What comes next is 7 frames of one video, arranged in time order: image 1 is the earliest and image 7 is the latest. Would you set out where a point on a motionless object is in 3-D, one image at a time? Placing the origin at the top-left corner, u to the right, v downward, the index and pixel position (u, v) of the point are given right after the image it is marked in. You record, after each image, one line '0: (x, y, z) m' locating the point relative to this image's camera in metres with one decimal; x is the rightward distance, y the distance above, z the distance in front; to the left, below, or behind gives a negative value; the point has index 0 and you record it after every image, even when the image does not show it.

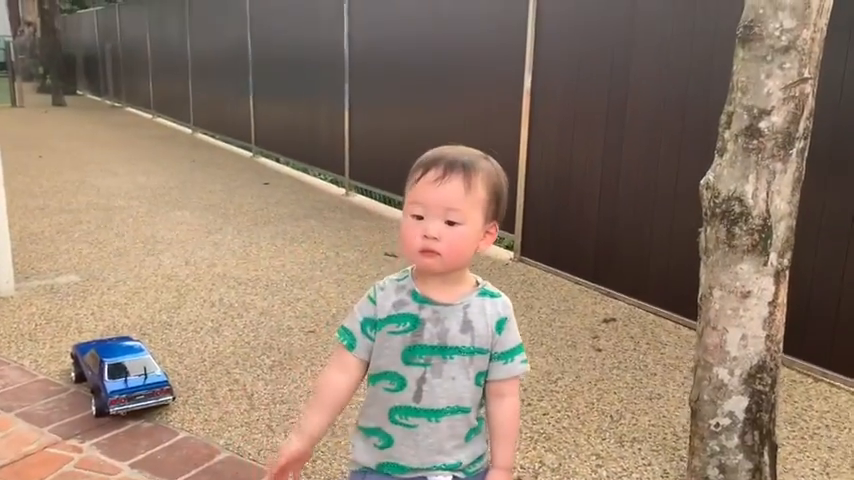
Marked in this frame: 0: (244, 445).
0: (-0.7, -0.8, +3.0) m
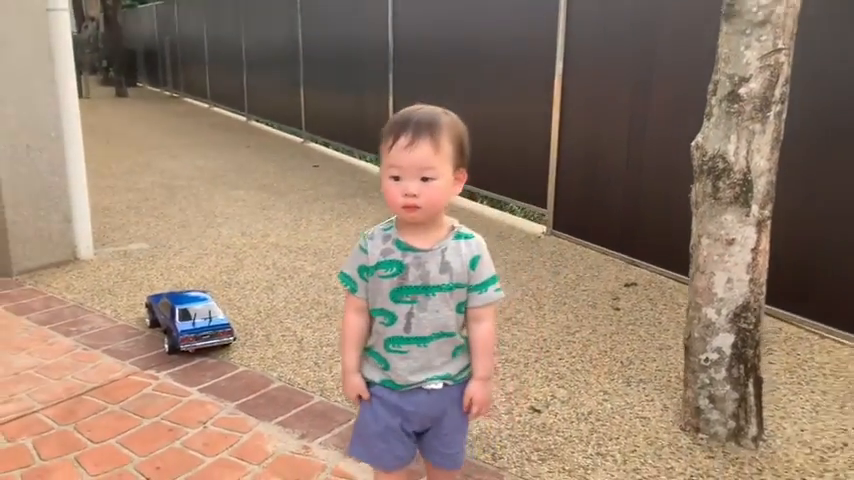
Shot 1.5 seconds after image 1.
0: (-0.6, -0.6, +3.5) m
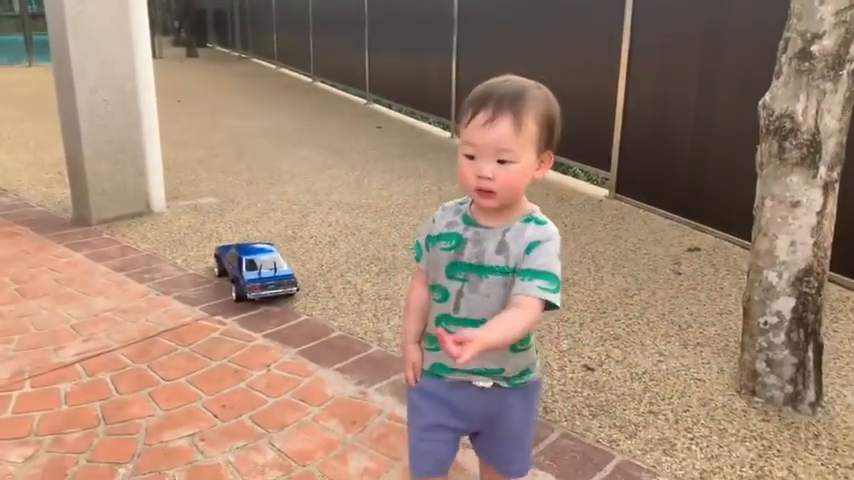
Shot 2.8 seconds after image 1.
0: (-0.4, -0.4, +3.6) m
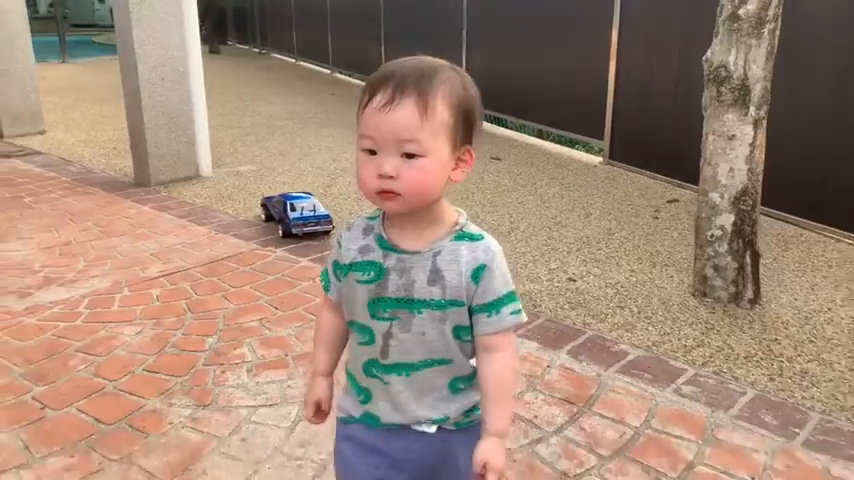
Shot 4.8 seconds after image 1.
0: (-0.3, -0.1, +4.4) m
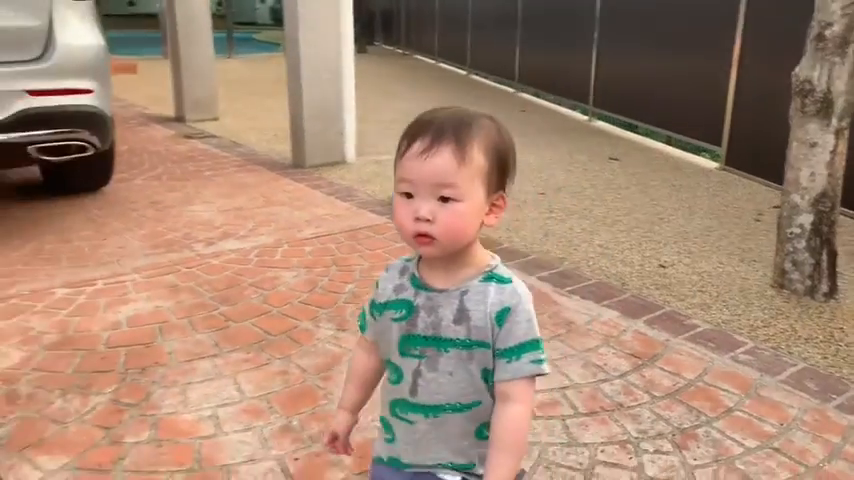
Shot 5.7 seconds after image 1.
0: (+0.5, 0.0, +5.1) m
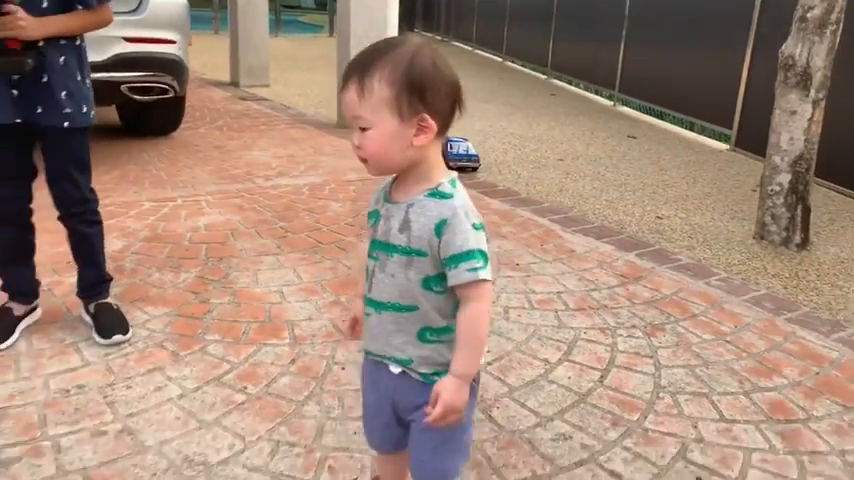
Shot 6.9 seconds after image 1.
0: (+0.7, +0.4, +5.8) m
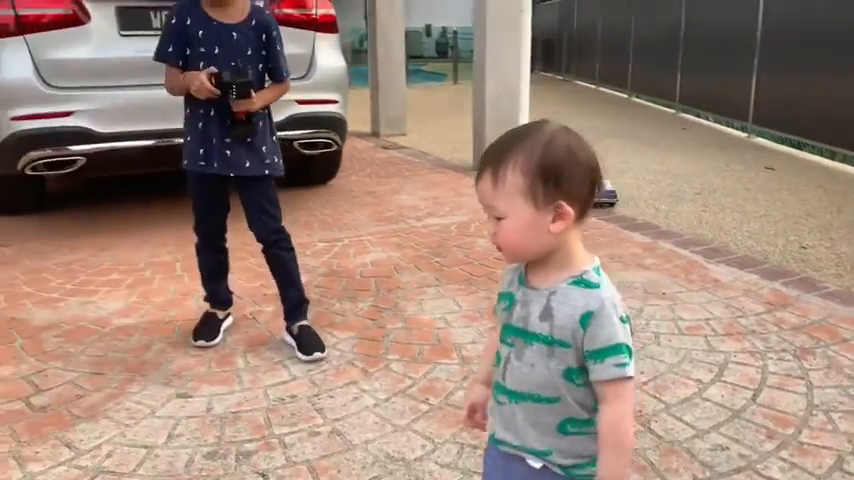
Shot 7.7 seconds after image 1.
0: (+1.8, +0.2, +6.0) m
